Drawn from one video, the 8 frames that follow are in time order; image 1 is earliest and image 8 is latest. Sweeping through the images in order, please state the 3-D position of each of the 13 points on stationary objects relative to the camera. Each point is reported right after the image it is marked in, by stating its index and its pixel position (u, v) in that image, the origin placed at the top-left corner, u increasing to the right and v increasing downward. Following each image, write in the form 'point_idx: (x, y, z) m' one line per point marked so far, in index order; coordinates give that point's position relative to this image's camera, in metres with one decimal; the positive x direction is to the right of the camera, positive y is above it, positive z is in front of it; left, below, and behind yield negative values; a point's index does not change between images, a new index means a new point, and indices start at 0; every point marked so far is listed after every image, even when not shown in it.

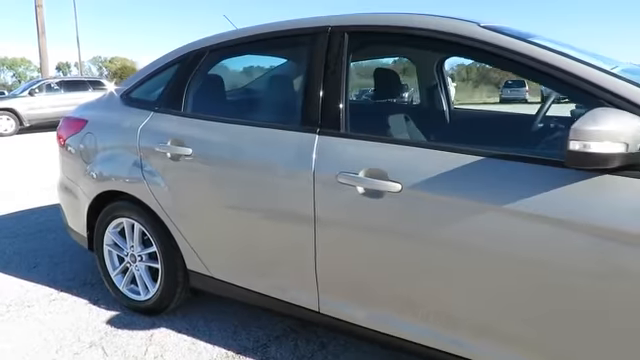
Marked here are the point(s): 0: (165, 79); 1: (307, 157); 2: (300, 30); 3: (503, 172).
0: (-1.0, +0.6, +2.8) m
1: (-0.1, +0.1, +2.1) m
2: (-0.1, +0.8, +2.4) m
3: (+0.7, 0.0, +1.7) m
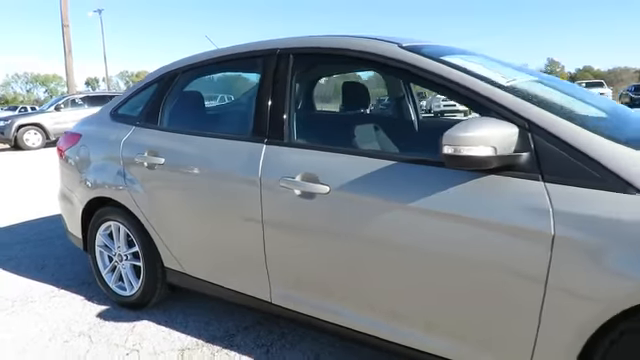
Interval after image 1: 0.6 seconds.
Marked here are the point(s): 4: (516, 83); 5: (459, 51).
0: (-1.2, +0.6, +3.1) m
1: (-0.3, +0.1, +2.4) m
2: (-0.4, +0.7, +2.6) m
3: (+0.4, 0.0, +2.0) m
4: (+0.8, +0.4, +2.0) m
5: (+0.7, +0.6, +2.3) m
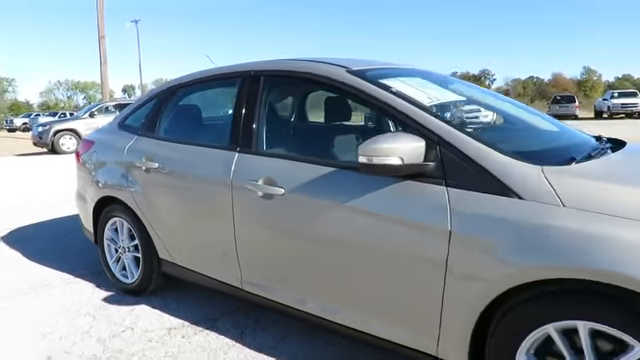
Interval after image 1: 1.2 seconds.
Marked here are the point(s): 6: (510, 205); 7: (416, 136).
0: (-1.4, +0.6, +3.6) m
1: (-0.6, +0.1, +2.8) m
2: (-0.6, +0.7, +3.1) m
3: (+0.1, 0.0, +2.3) m
4: (+0.6, +0.4, +2.4) m
5: (+0.5, +0.6, +2.7) m
6: (+0.8, -0.1, +1.9) m
7: (+0.4, +0.2, +2.1) m
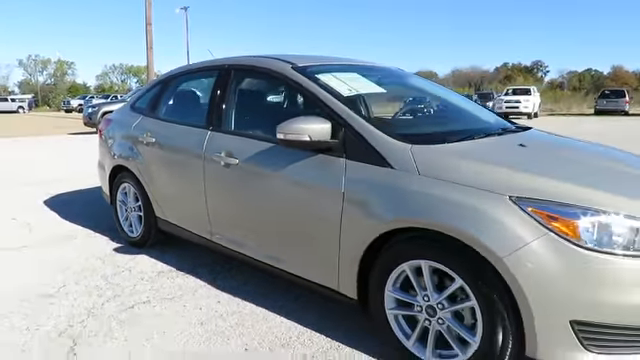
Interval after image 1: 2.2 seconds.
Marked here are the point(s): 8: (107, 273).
0: (-1.6, +0.8, +4.4) m
1: (-0.9, +0.3, +3.5) m
2: (-0.9, +0.9, +3.7) m
3: (-0.3, +0.2, +2.9) m
4: (+0.2, +0.6, +3.0) m
5: (+0.1, +0.8, +3.3) m
6: (+0.3, 0.0, +2.4) m
7: (0.0, +0.4, +2.7) m
8: (-1.8, -0.8, +3.9) m
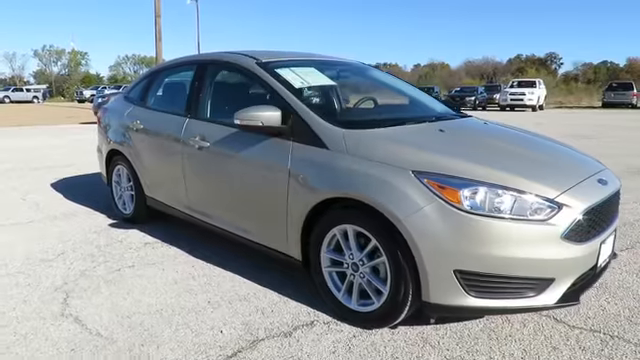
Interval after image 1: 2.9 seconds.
0: (-1.9, +1.0, +4.9) m
1: (-1.2, +0.4, +4.0) m
2: (-1.2, +1.1, +4.2) m
3: (-0.6, +0.3, +3.4) m
4: (-0.1, +0.7, +3.4) m
5: (-0.2, +0.9, +3.7) m
6: (0.0, +0.2, +2.9) m
7: (-0.3, +0.5, +3.2) m
8: (-2.1, -0.6, +4.4) m
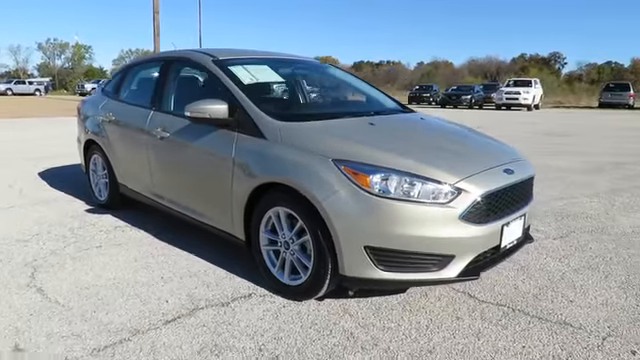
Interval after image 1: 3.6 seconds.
0: (-2.3, +1.1, +5.2) m
1: (-1.6, +0.6, +4.3) m
2: (-1.6, +1.2, +4.5) m
3: (-1.0, +0.4, +3.7) m
4: (-0.5, +0.8, +3.7) m
5: (-0.6, +1.0, +4.0) m
6: (-0.4, +0.3, +3.2) m
7: (-0.7, +0.6, +3.5) m
8: (-2.5, -0.5, +4.7) m
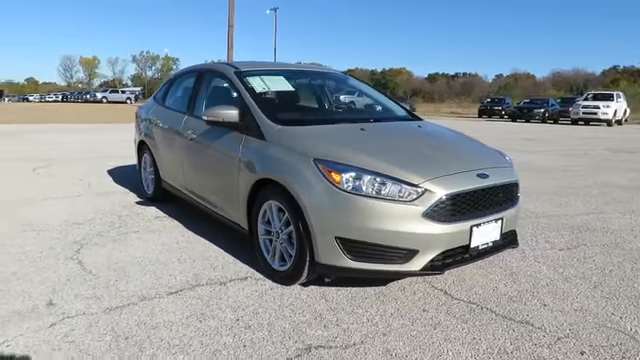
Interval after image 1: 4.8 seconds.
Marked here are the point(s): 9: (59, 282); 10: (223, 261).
0: (-2.0, +1.2, +5.9) m
1: (-1.5, +0.6, +4.9) m
2: (-1.4, +1.3, +5.1) m
3: (-1.0, +0.5, +4.3) m
4: (-0.5, +0.8, +4.2) m
5: (-0.5, +1.0, +4.5) m
6: (-0.5, +0.3, +3.7) m
7: (-0.7, +0.6, +4.0) m
8: (-2.4, -0.4, +5.5) m
9: (-2.0, -0.8, +3.6) m
10: (-0.8, -0.7, +4.0) m
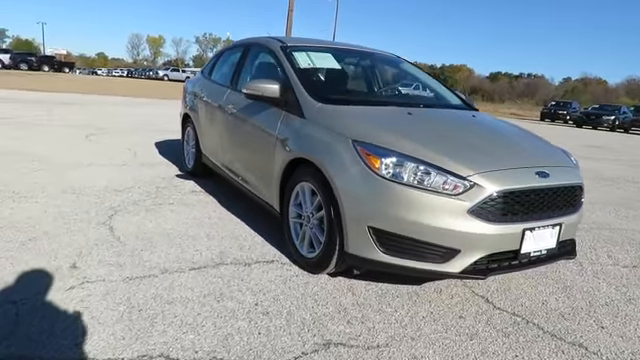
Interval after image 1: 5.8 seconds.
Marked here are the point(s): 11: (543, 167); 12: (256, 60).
0: (-1.3, +1.5, +5.8) m
1: (-1.0, +0.9, +4.8) m
2: (-0.8, +1.5, +5.0) m
3: (-0.6, +0.7, +4.1) m
4: (0.0, +1.0, +3.9) m
5: (0.0, +1.2, +4.3) m
6: (-0.2, +0.4, +3.4) m
7: (-0.3, +0.8, +3.8) m
8: (-1.9, -0.1, +5.5) m
9: (-1.8, -0.5, +3.5) m
10: (-0.6, -0.5, +3.8) m
11: (+1.4, +0.1, +2.9) m
12: (-0.6, +1.2, +4.5) m
